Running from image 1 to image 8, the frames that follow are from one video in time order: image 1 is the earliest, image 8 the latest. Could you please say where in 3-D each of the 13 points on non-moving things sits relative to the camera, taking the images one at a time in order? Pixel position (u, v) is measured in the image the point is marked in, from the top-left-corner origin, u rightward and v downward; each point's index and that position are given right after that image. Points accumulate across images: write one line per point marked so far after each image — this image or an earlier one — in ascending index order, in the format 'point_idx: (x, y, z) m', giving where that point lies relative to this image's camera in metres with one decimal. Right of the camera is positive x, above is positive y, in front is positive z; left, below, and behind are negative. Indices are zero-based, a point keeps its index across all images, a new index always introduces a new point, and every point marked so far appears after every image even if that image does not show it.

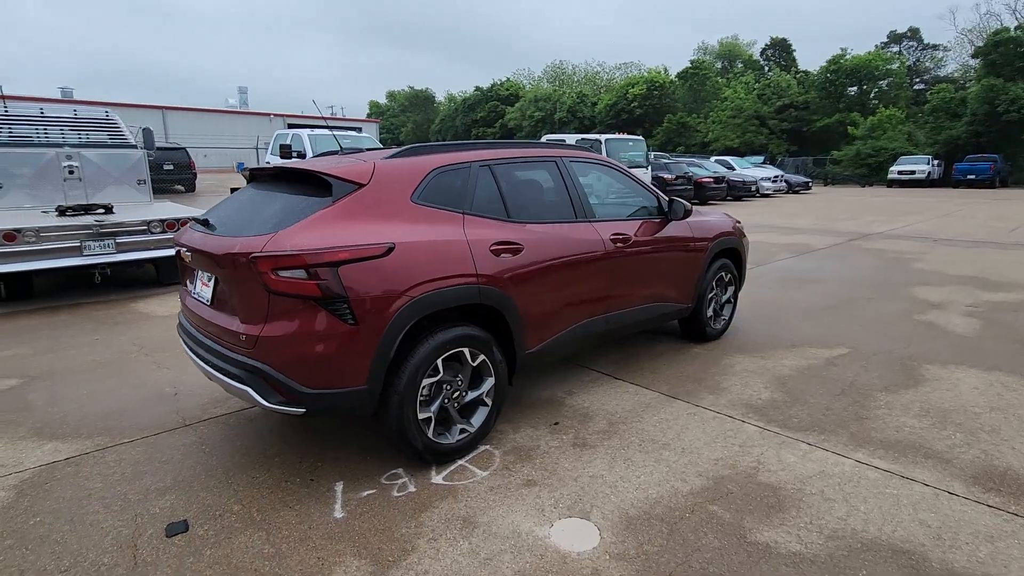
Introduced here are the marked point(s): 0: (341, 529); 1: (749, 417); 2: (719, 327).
0: (-0.8, -1.2, +2.7) m
1: (+1.7, -0.9, +3.8) m
2: (+2.1, -0.4, +5.4) m
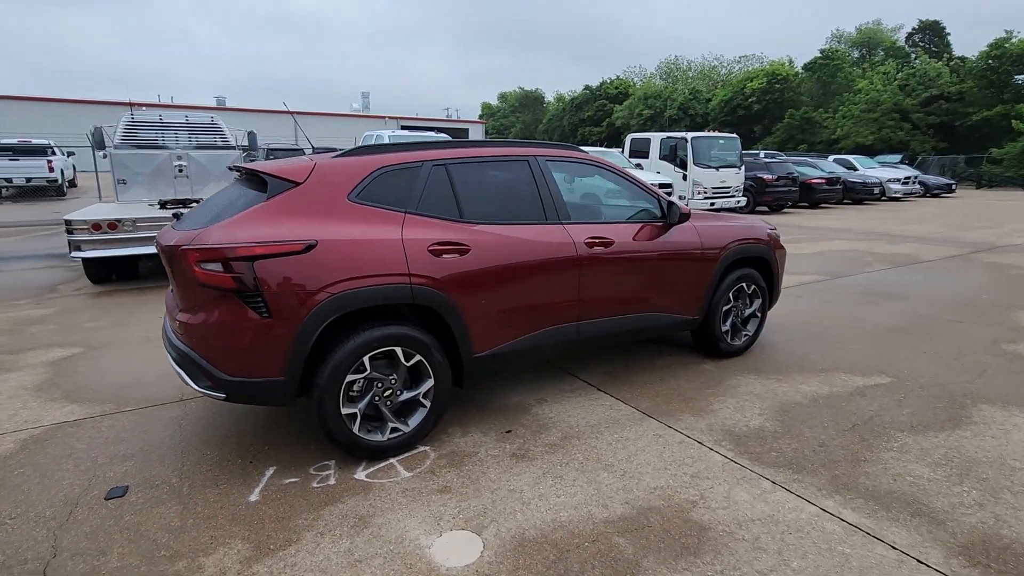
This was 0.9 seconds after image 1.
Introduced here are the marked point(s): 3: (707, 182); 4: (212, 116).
0: (-1.4, -1.2, +2.8) m
1: (+1.3, -1.0, +3.4) m
2: (+2.1, -0.5, +4.9) m
3: (+5.8, +3.2, +16.0) m
4: (-6.6, +3.7, +11.6) m
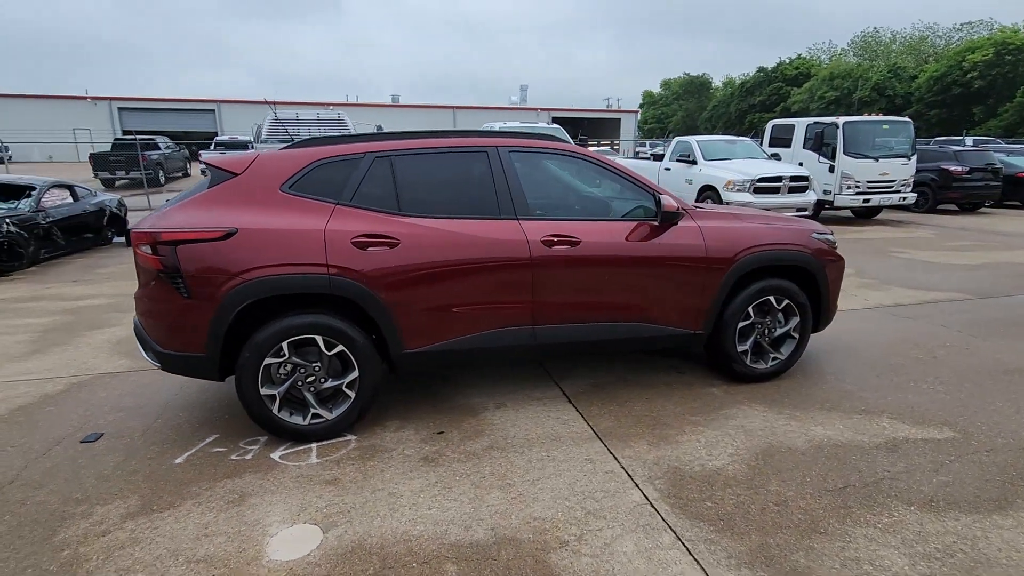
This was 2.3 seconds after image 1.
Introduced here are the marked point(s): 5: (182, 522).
0: (-2.0, -1.0, +3.1) m
1: (+0.8, -1.0, +2.9) m
2: (+1.9, -0.6, +4.1) m
3: (+8.8, +2.9, +13.6) m
4: (-4.2, +4.2, +12.9) m
5: (-1.6, -1.1, +2.6) m
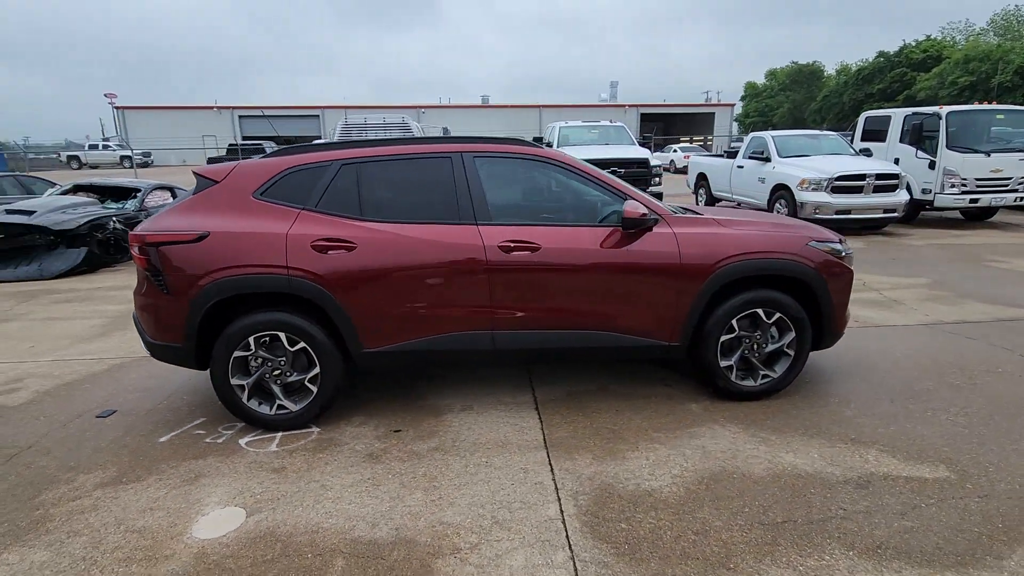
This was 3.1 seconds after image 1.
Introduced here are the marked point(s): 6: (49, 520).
0: (-2.3, -1.0, +3.5) m
1: (+0.3, -1.1, +2.8) m
2: (+1.7, -0.7, +3.9) m
3: (+10.2, +2.6, +12.0) m
4: (-2.7, +4.3, +13.5) m
5: (-2.1, -1.1, +3.0) m
6: (-2.4, -1.2, +2.8) m
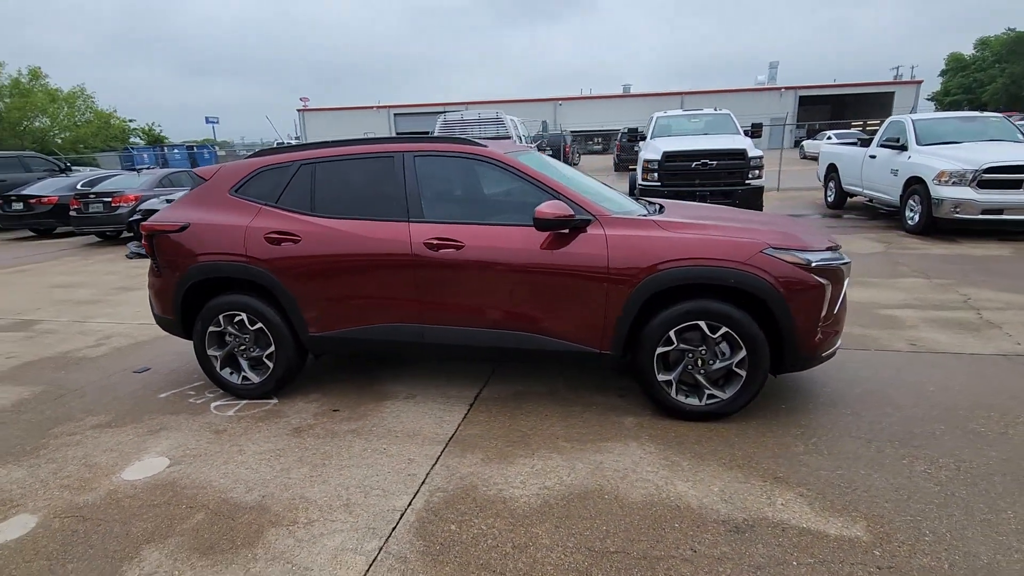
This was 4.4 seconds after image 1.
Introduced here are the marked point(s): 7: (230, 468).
0: (-2.8, -0.9, +4.2) m
1: (-0.4, -1.1, +2.9) m
2: (+1.2, -0.8, +3.5) m
3: (+11.6, +2.2, +9.1) m
4: (-0.3, +4.5, +13.9) m
5: (-2.7, -1.0, +3.6) m
6: (-3.1, -1.0, +3.5) m
7: (-1.7, -1.1, +3.2) m
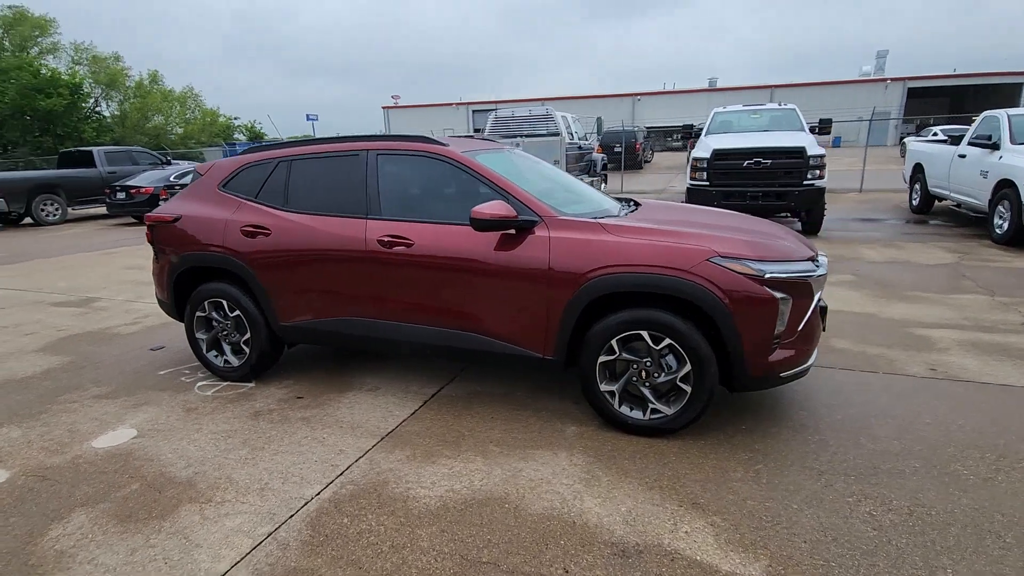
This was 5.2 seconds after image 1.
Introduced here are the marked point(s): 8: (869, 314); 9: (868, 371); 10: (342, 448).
0: (-3.1, -0.8, +4.6) m
1: (-0.9, -1.1, +2.9) m
2: (+0.8, -0.8, +3.3) m
3: (+12.0, +1.7, +7.4) m
4: (+1.0, +4.6, +13.7) m
5: (-3.0, -0.9, +4.0) m
6: (-3.4, -0.9, +4.0) m
7: (-2.1, -1.0, +3.4) m
8: (+3.8, -0.3, +5.7) m
9: (+2.8, -0.7, +4.2) m
10: (-1.0, -1.0, +3.3) m
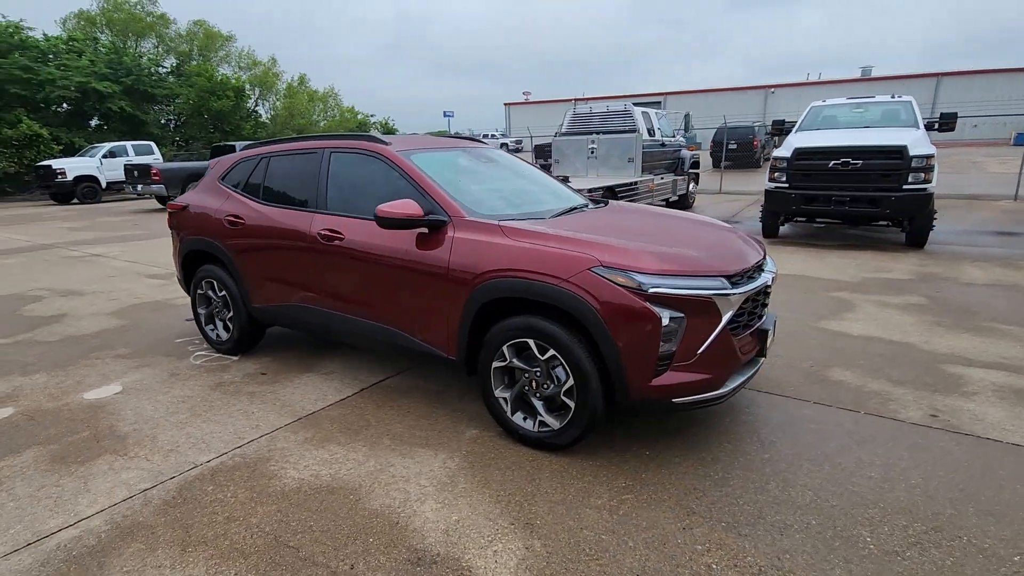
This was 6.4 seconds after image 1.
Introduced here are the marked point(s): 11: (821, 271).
0: (-3.4, -0.5, +5.3) m
1: (-1.7, -1.0, +3.2) m
2: (+0.1, -0.8, +3.2) m
3: (+12.1, +1.0, +4.6) m
4: (+2.9, +4.5, +13.2) m
5: (-3.5, -0.7, +4.7) m
6: (-3.9, -0.7, +4.8) m
7: (-2.7, -0.9, +4.0) m
8: (+3.6, -0.5, +4.8) m
9: (+2.3, -0.8, +3.6) m
10: (-1.7, -0.9, +3.6) m
11: (+4.5, +0.2, +7.8) m
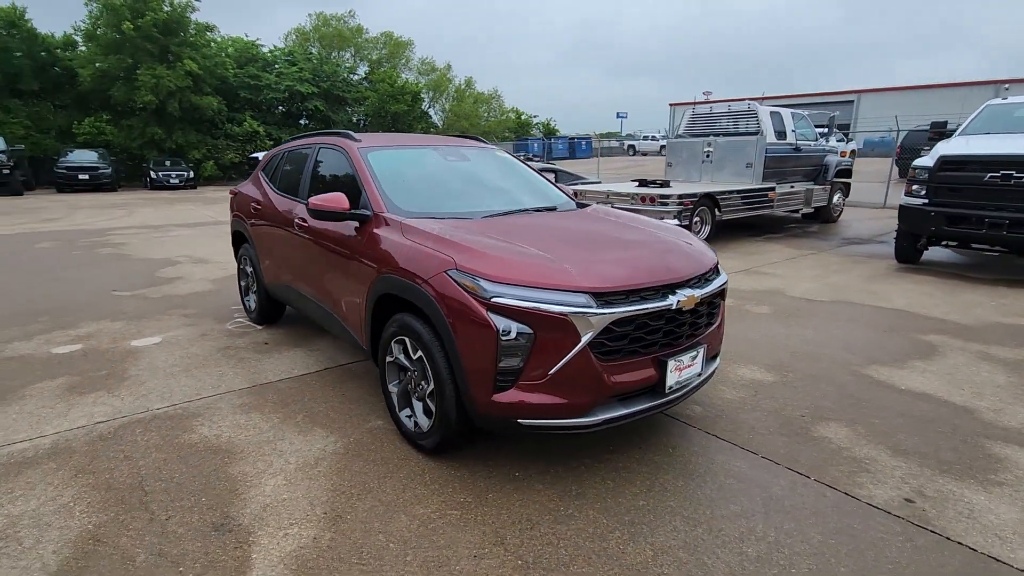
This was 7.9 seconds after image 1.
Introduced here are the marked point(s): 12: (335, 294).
0: (-3.3, -0.2, +6.2) m
1: (-2.3, -0.8, +3.7) m
2: (-0.6, -0.8, +3.2) m
3: (+11.4, -0.2, +1.1) m
4: (+5.5, +4.1, +11.9) m
5: (-3.6, -0.4, +5.7) m
6: (-3.9, -0.3, +5.8) m
7: (-3.0, -0.6, +4.7) m
8: (+3.2, -0.8, +3.8) m
9: (+1.6, -1.0, +3.0) m
10: (-2.2, -0.7, +4.1) m
11: (+5.0, -0.2, +6.3) m
12: (-1.3, 0.0, +4.0) m
